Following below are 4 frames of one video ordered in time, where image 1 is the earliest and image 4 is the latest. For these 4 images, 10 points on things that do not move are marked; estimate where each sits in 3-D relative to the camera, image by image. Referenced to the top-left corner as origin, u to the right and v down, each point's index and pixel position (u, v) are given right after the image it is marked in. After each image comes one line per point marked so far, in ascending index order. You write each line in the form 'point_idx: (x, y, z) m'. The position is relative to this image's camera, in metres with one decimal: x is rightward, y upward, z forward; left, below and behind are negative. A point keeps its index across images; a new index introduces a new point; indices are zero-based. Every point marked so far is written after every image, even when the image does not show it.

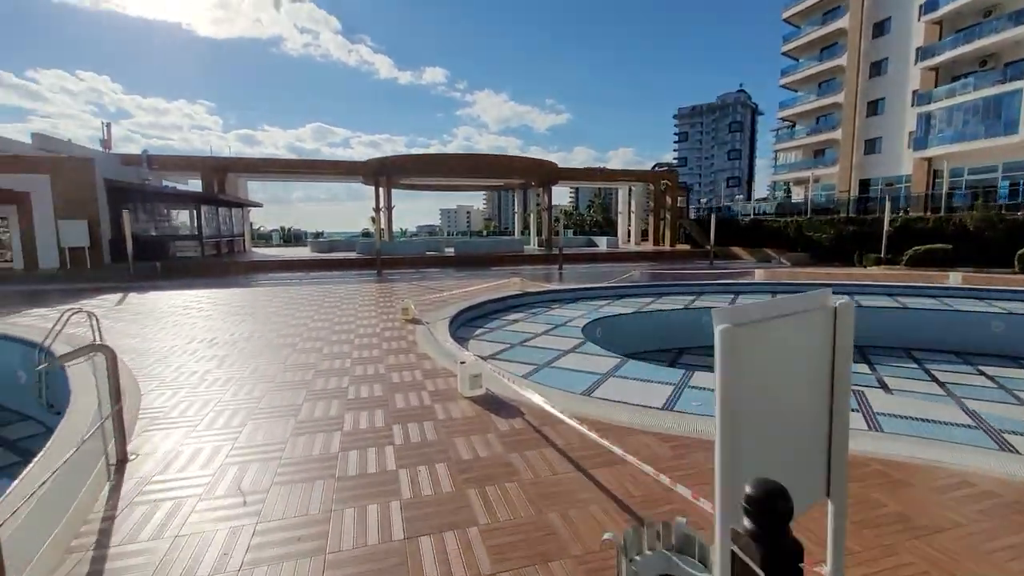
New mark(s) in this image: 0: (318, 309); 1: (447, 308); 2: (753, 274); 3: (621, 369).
0: (-4.2, -0.4, +10.4) m
1: (-1.2, -0.4, +9.6) m
2: (+7.5, +0.4, +15.1) m
3: (+1.4, -1.0, +6.2) m
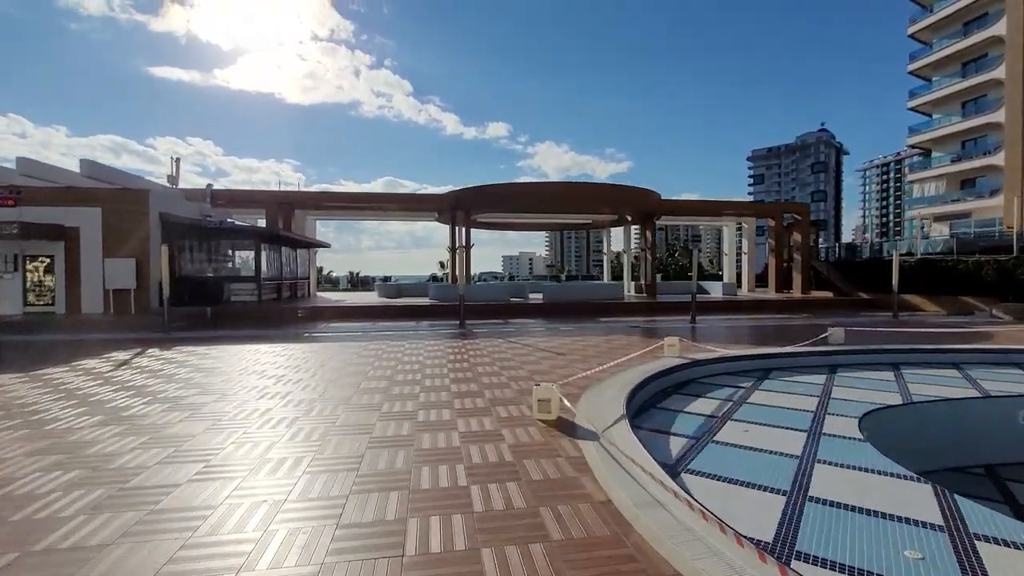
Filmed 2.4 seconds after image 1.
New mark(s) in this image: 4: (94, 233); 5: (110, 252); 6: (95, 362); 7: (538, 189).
0: (-1.8, -1.3, +7.0) m
1: (+1.0, -1.2, +5.8) m
2: (+10.4, -1.0, +10.2) m
3: (+3.3, -1.5, +2.0) m
4: (-12.6, +1.7, +14.5) m
5: (-12.2, +1.1, +14.6) m
6: (-7.0, -1.2, +8.1) m
7: (+1.0, +4.0, +19.8) m
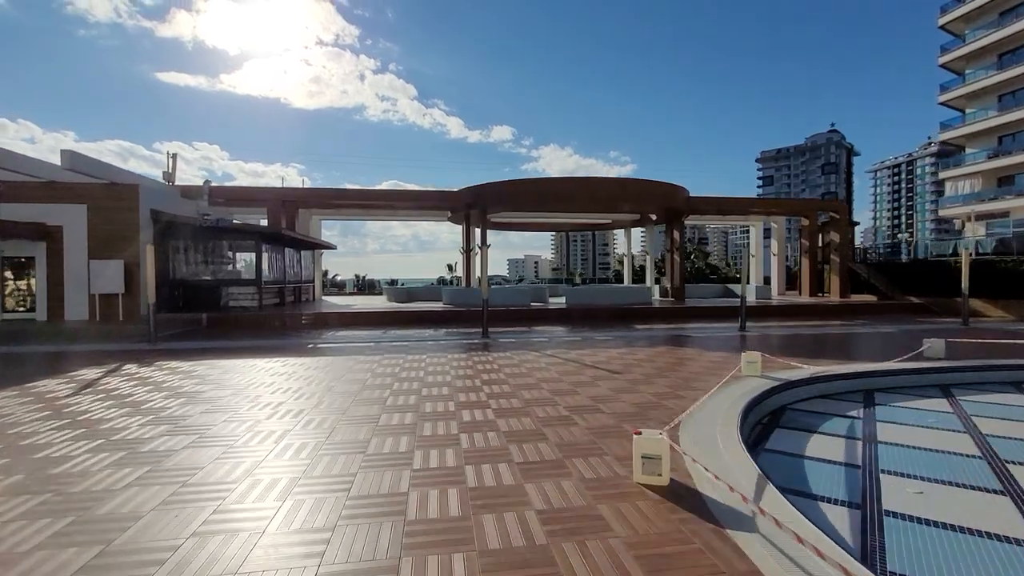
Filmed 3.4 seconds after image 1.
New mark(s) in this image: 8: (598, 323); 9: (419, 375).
0: (-1.2, -1.4, +5.6) m
1: (+1.7, -1.3, +4.4) m
2: (+11.1, -1.0, +8.8) m
3: (+3.8, -1.6, +0.6) m
4: (-11.9, +1.5, +13.2) m
5: (-11.5, +1.0, +13.4) m
6: (-6.3, -1.3, +6.7) m
7: (+1.7, +3.9, +18.5) m
8: (+2.8, -1.0, +15.8) m
9: (-1.4, -1.4, +7.5) m
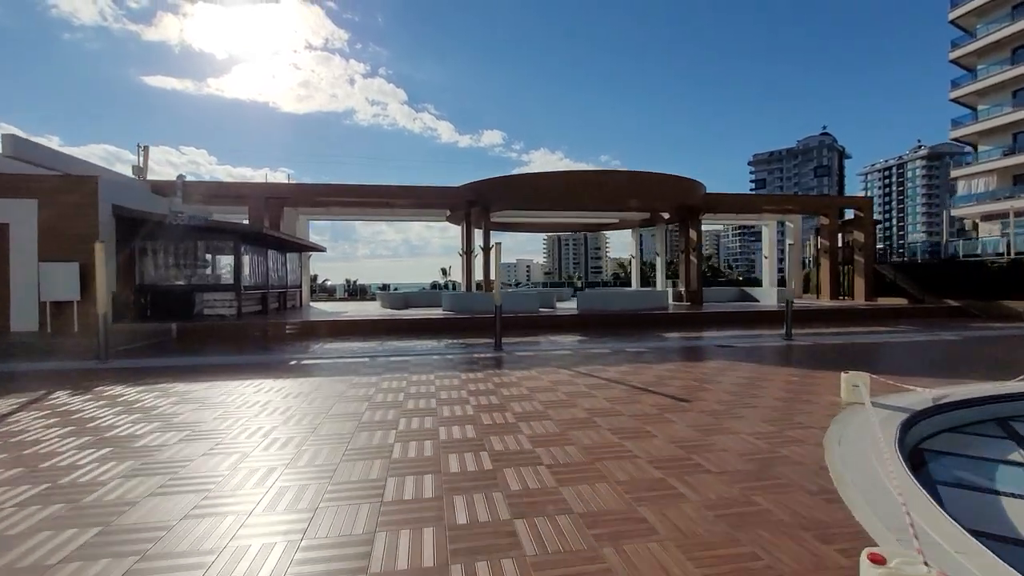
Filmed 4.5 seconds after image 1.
0: (-0.7, -1.4, +4.1) m
1: (+2.1, -1.3, +2.9) m
2: (+11.5, -1.0, +7.5) m
3: (+4.4, -1.5, -0.8) m
4: (-11.6, +1.4, +11.5) m
5: (-11.2, +0.8, +11.7) m
6: (-5.9, -1.4, +5.1) m
7: (+1.9, +3.7, +17.0) m
8: (+3.1, -1.2, +14.3) m
9: (-1.0, -1.4, +6.0) m
